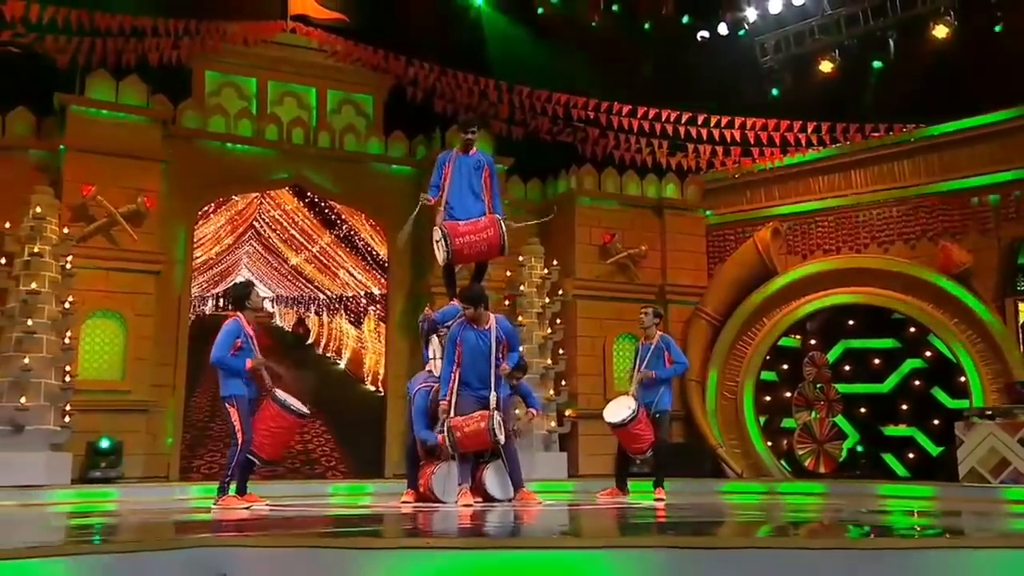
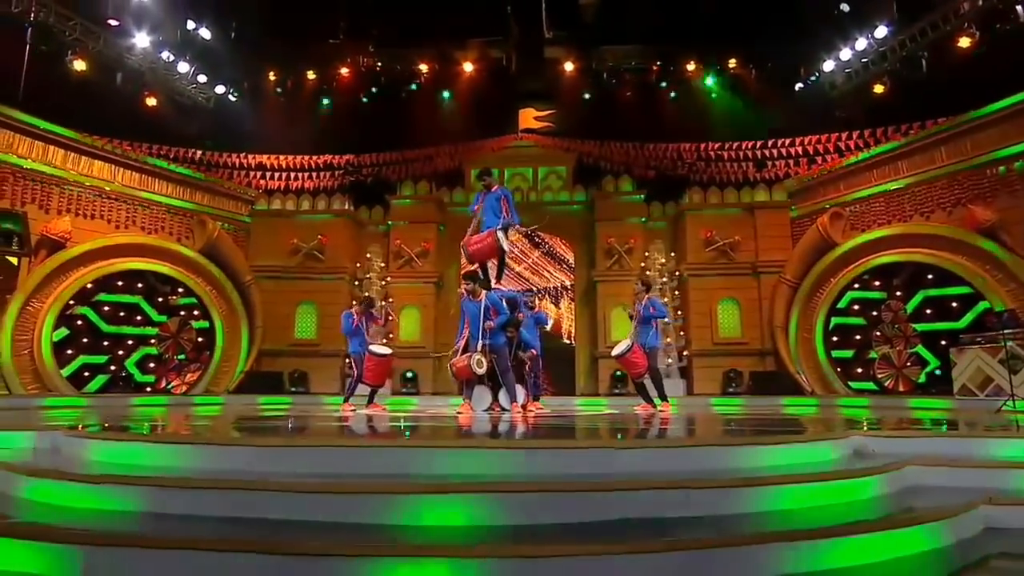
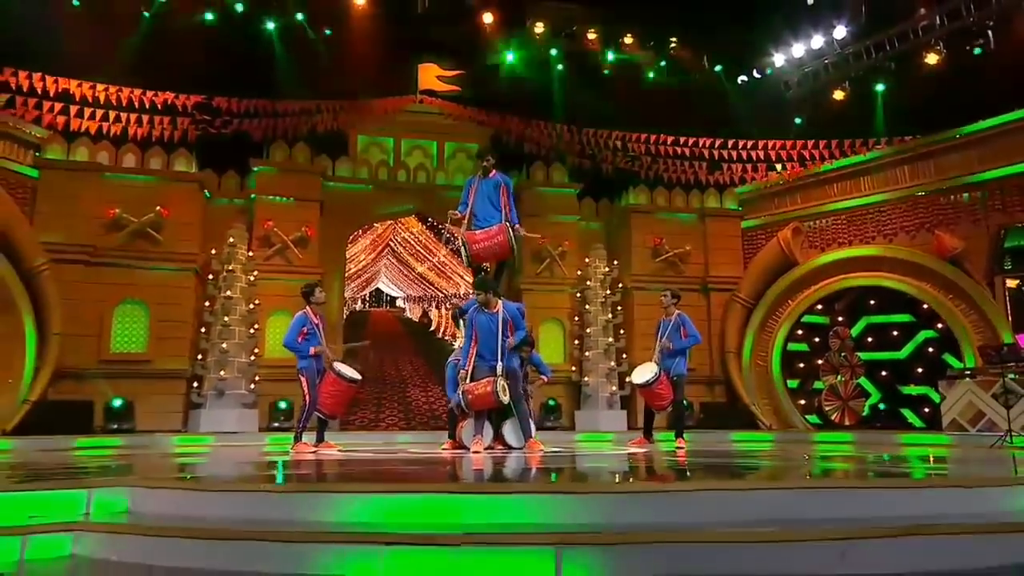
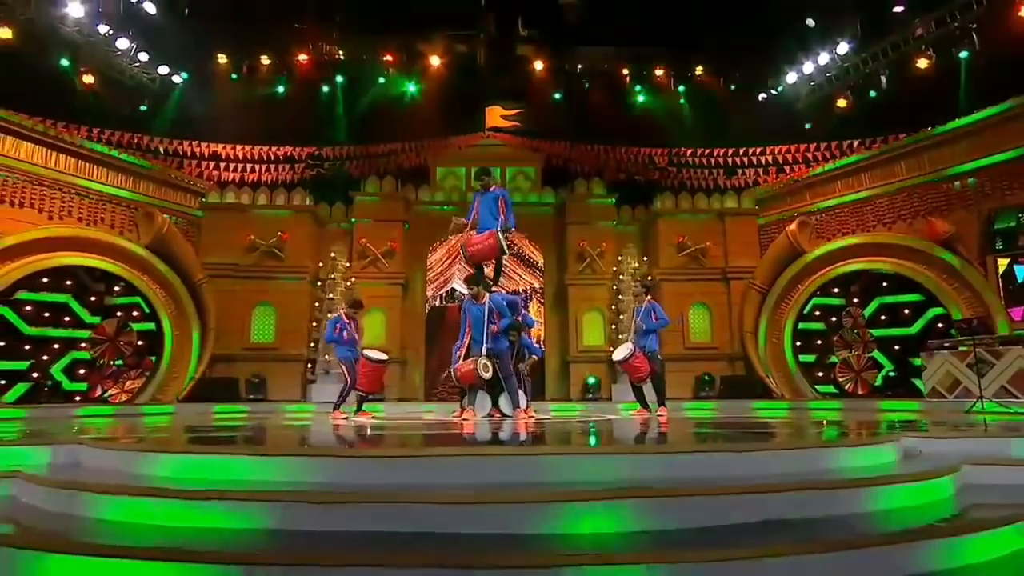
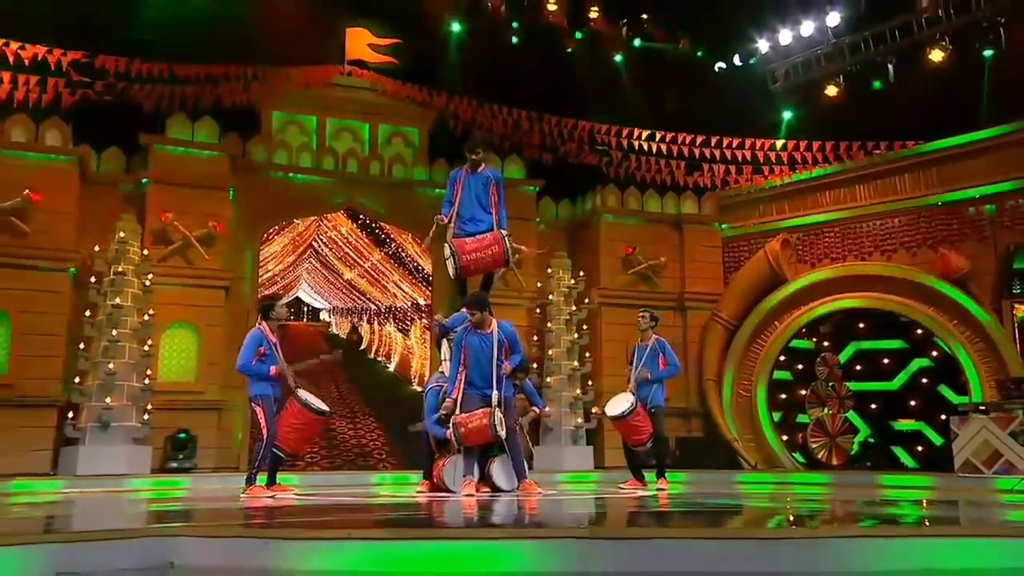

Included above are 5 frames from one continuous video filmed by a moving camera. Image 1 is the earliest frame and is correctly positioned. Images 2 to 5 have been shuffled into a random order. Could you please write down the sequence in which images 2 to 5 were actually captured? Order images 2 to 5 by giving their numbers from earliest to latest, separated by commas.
5, 3, 4, 2
